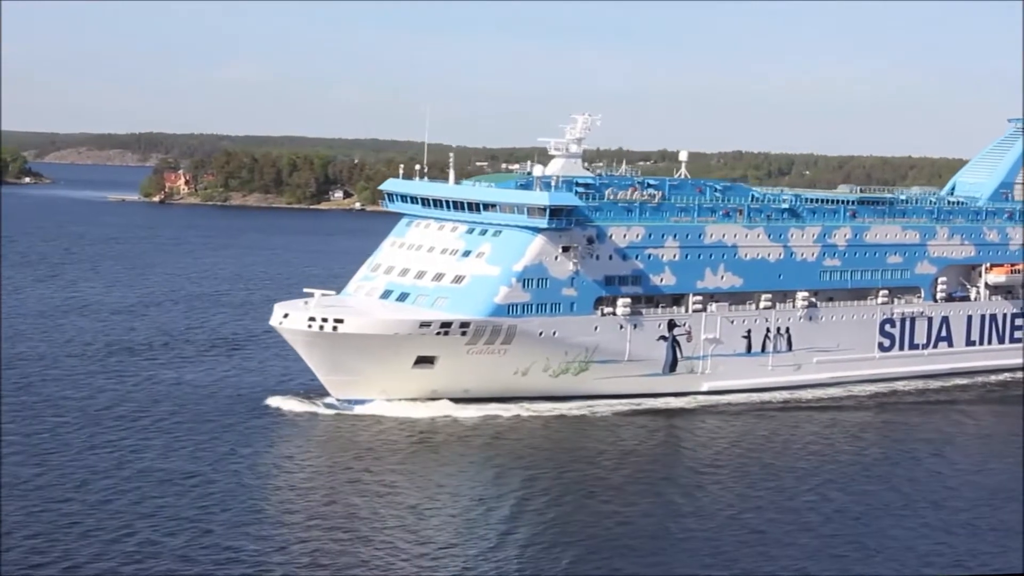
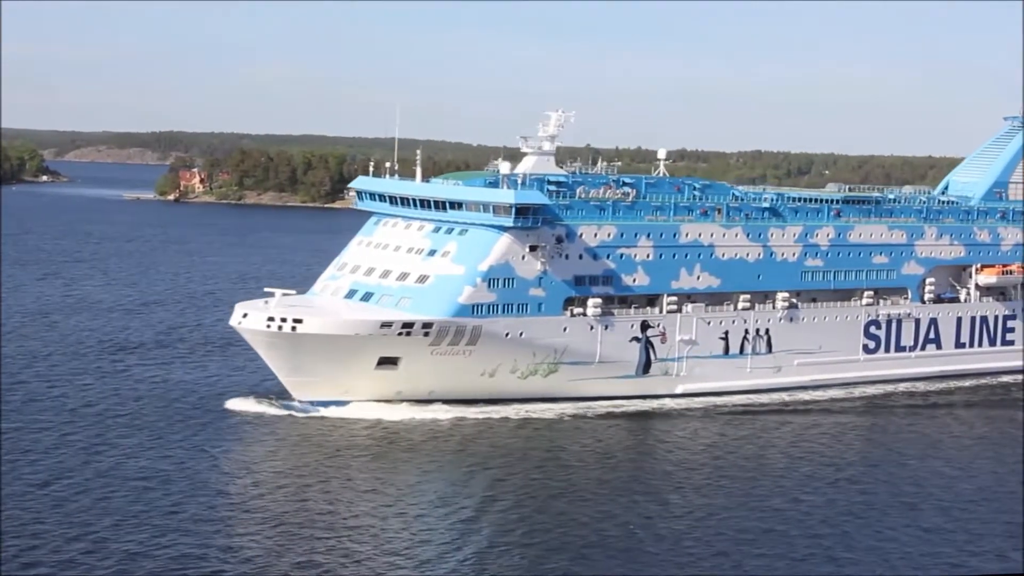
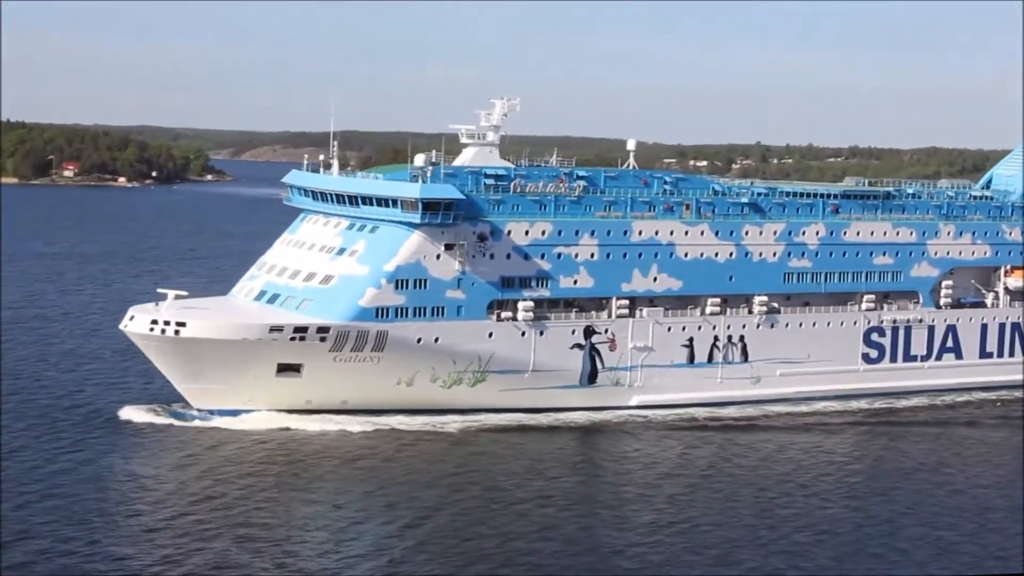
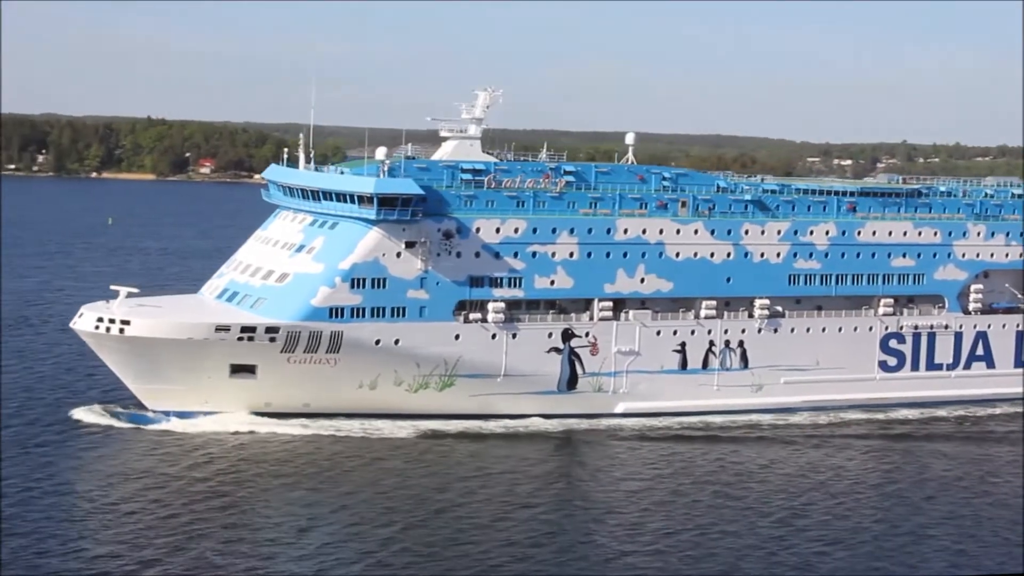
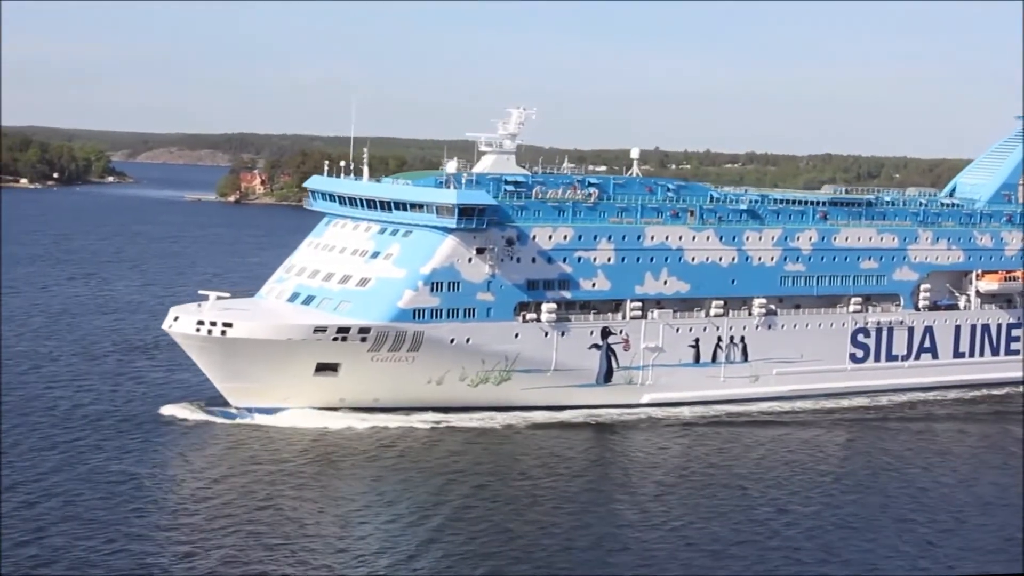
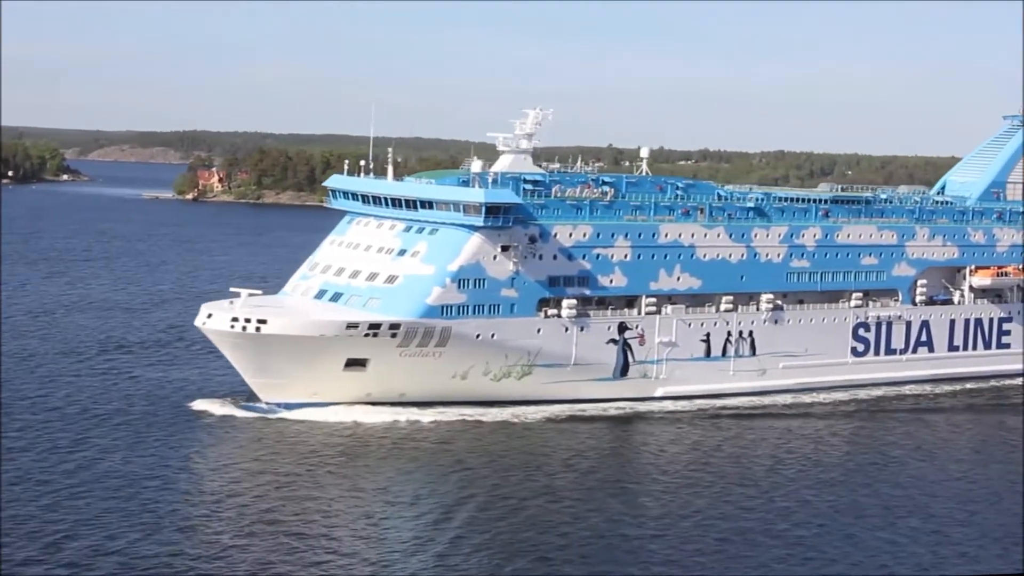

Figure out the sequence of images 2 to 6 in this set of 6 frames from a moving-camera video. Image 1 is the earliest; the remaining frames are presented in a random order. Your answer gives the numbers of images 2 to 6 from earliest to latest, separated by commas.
2, 6, 5, 3, 4
